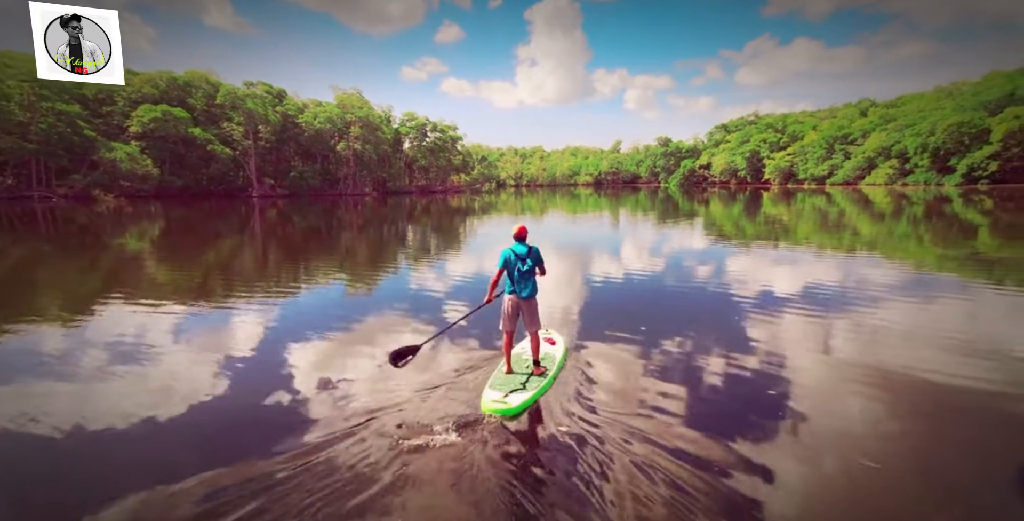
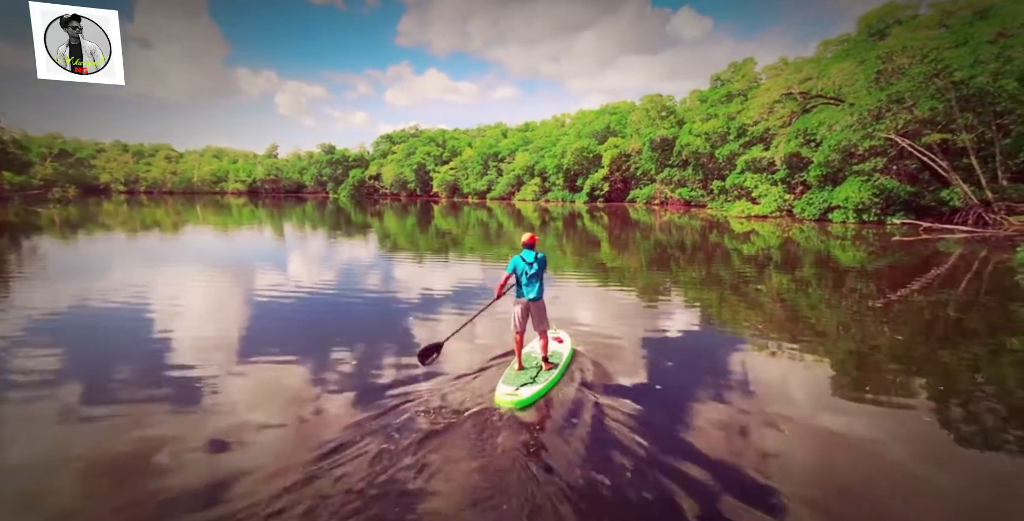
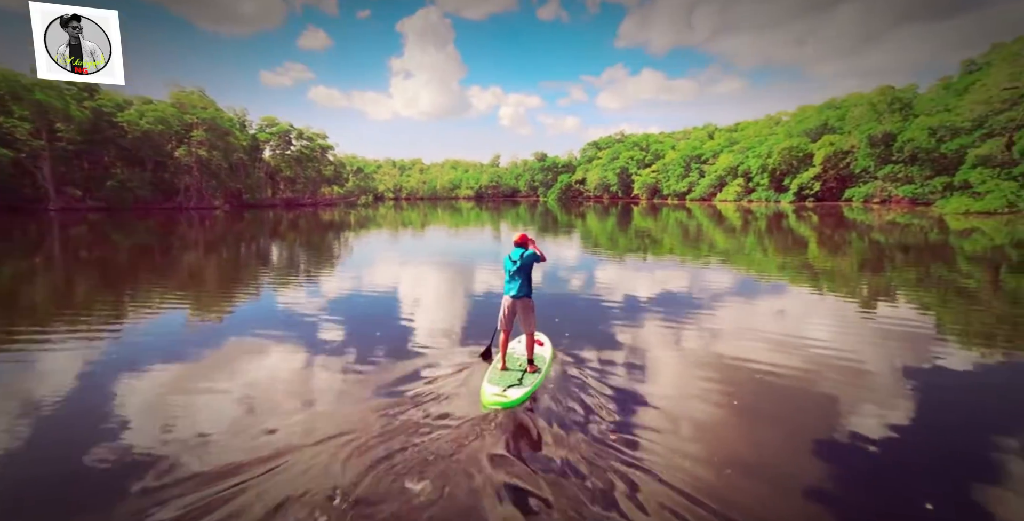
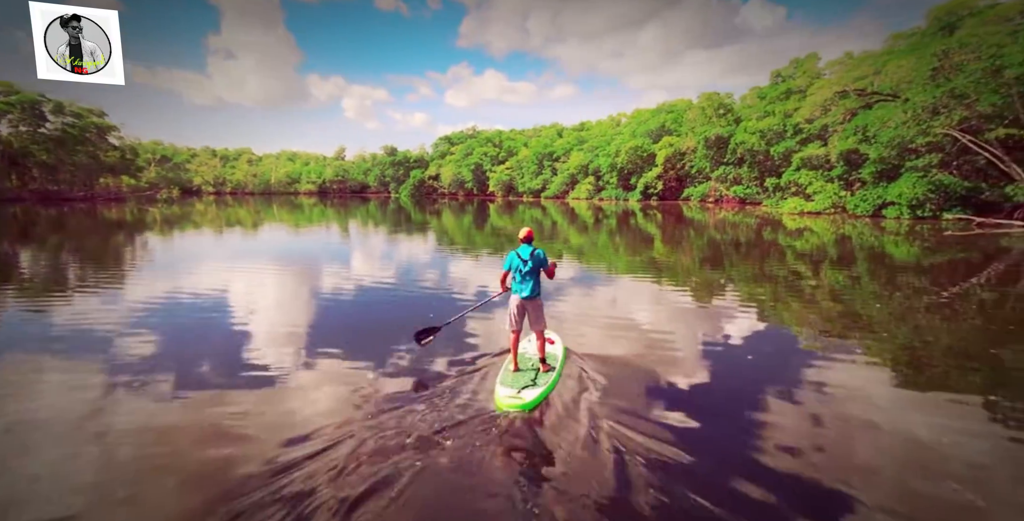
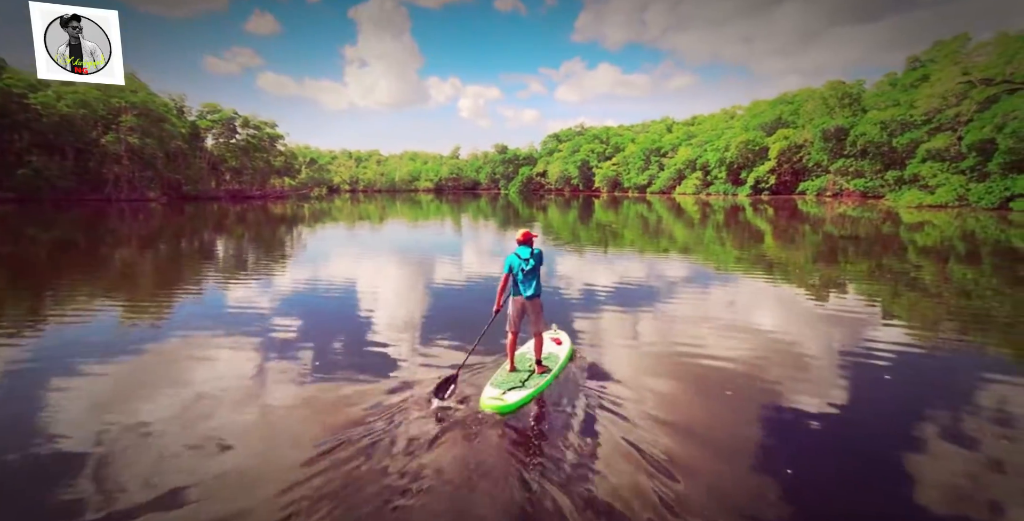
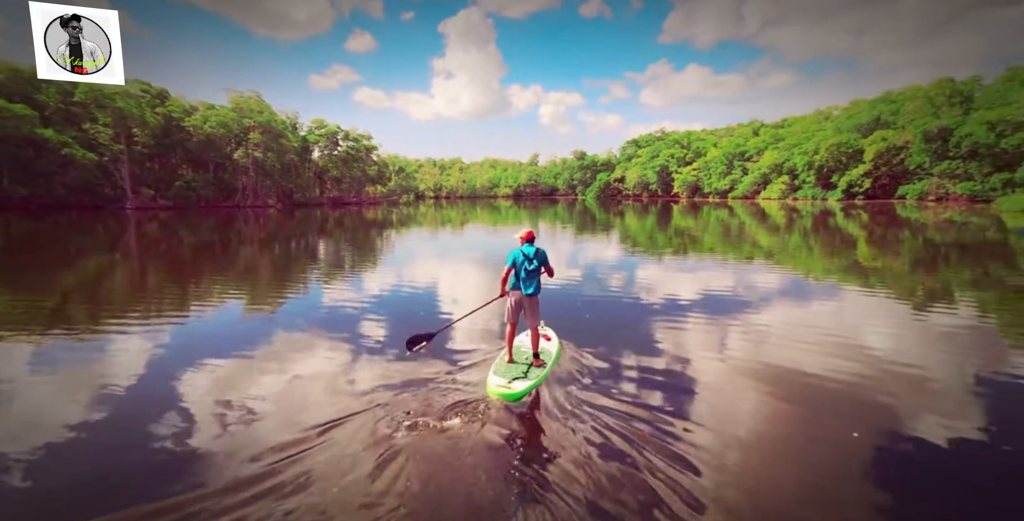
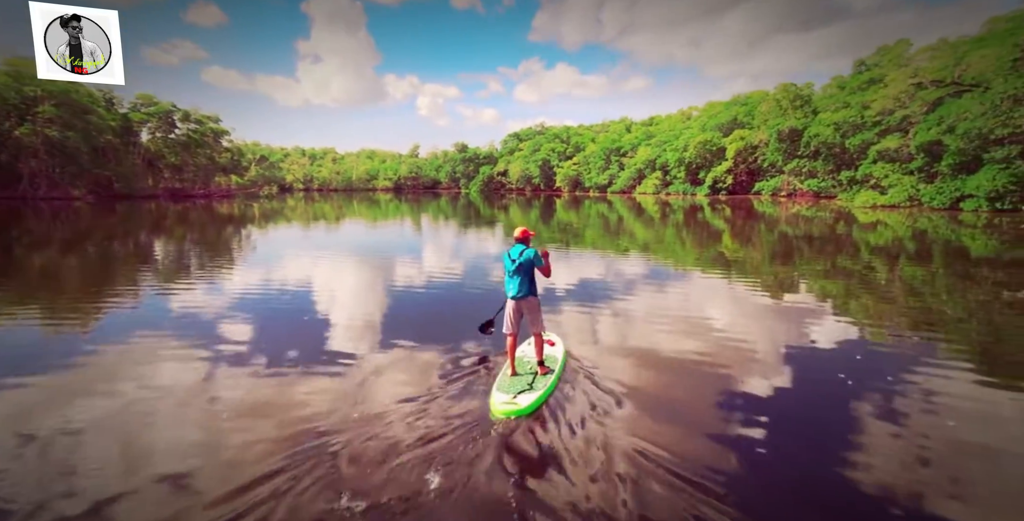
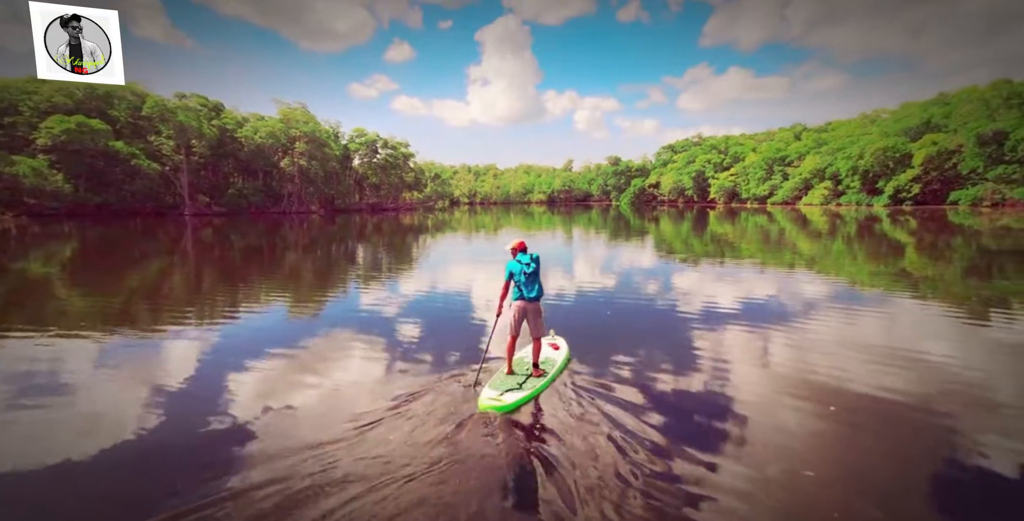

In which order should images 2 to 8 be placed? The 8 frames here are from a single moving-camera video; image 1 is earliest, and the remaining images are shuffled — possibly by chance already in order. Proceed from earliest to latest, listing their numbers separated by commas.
8, 6, 3, 5, 7, 4, 2
